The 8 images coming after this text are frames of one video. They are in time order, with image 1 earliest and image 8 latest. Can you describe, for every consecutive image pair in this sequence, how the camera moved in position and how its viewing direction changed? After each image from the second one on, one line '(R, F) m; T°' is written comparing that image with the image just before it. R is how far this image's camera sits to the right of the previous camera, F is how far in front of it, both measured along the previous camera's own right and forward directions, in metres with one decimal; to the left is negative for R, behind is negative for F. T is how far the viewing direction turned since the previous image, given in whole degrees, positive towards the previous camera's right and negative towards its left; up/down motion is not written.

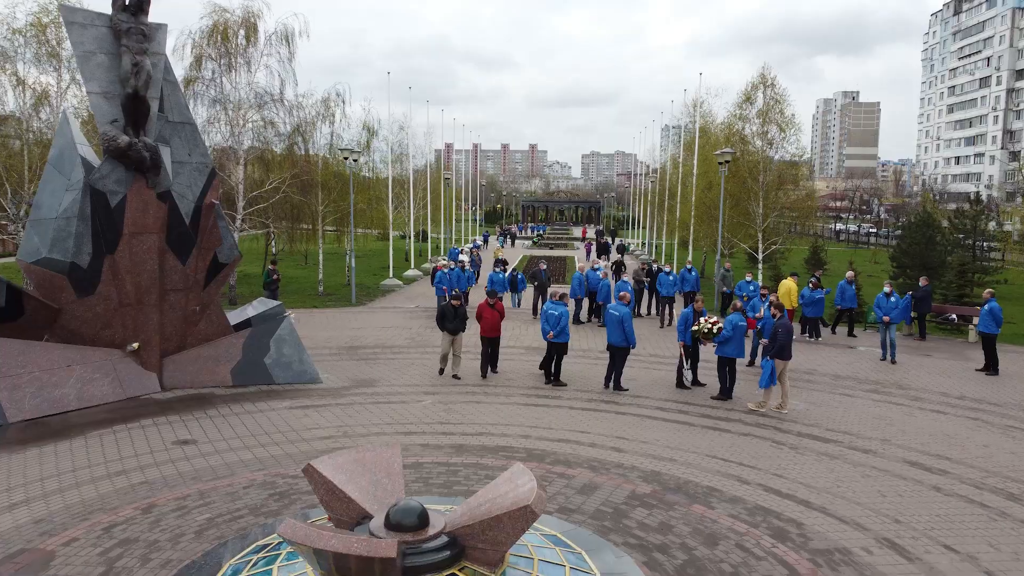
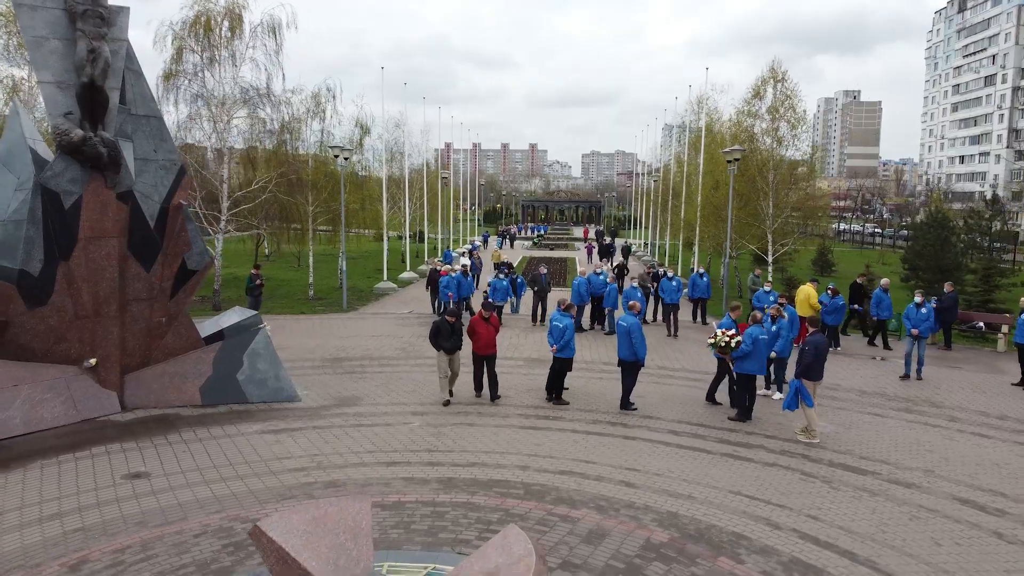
(0.0, +1.1) m; 0°
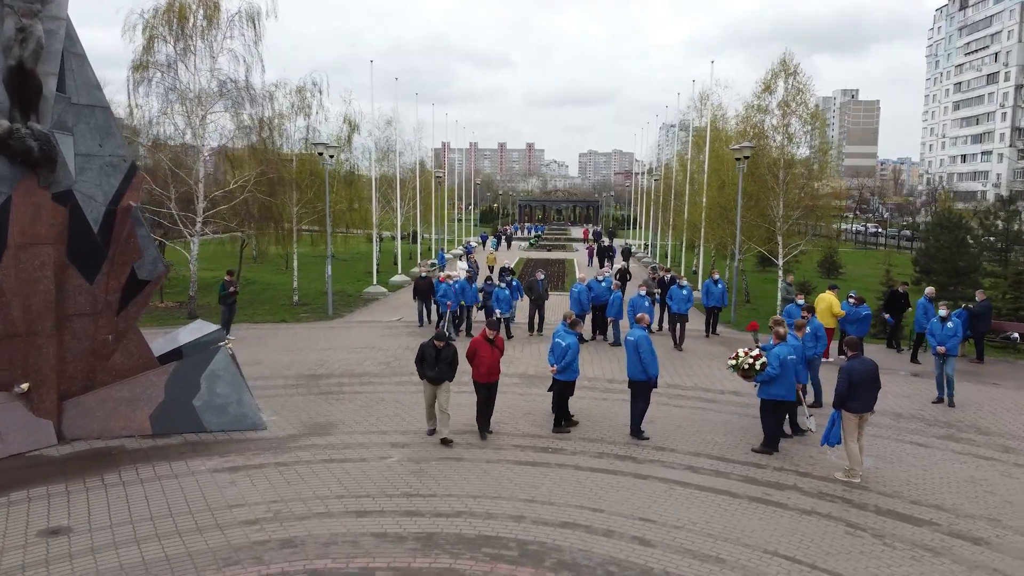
(0.0, +1.3) m; 0°
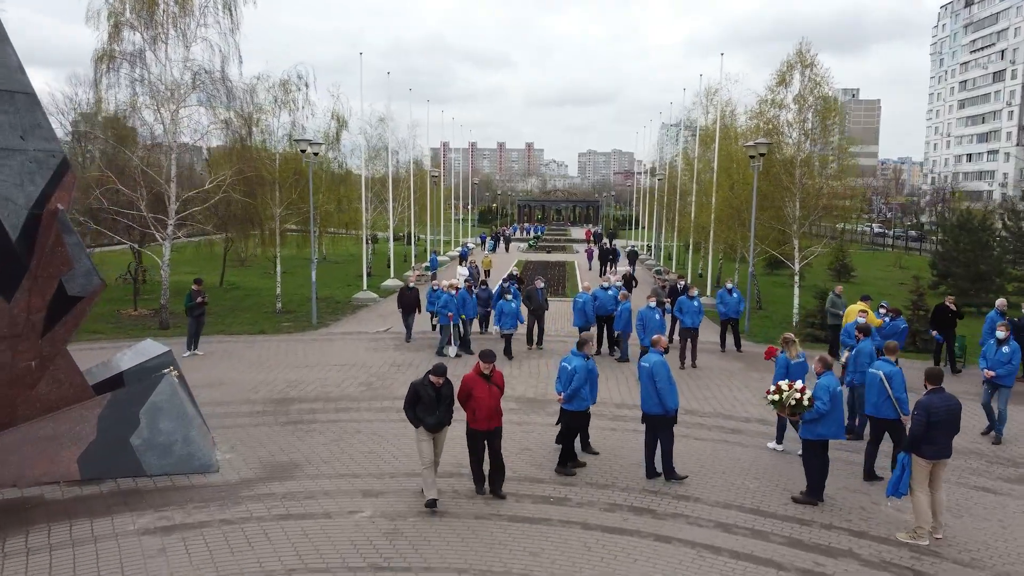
(+0.1, +1.5) m; 0°
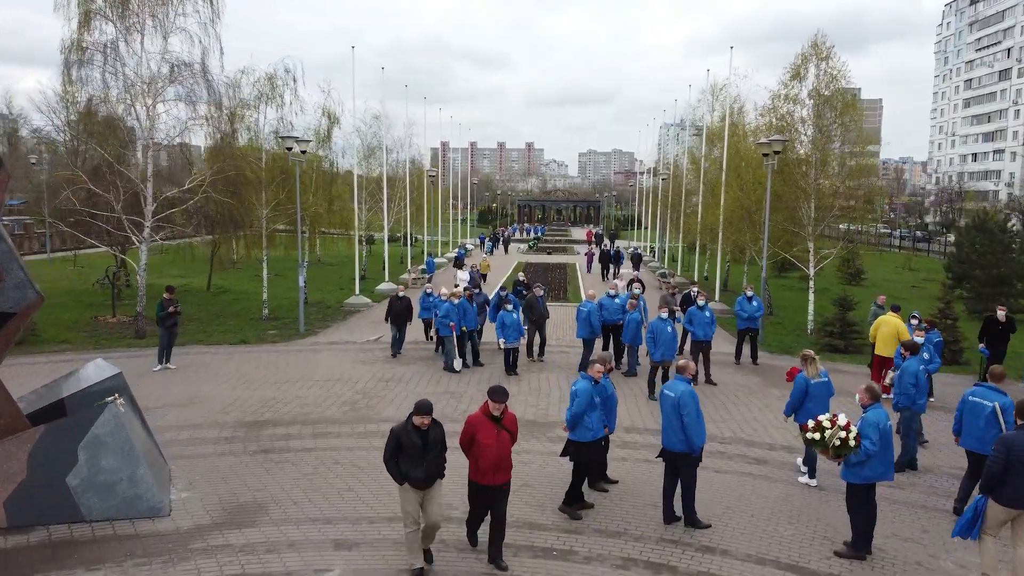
(0.0, +1.1) m; 0°
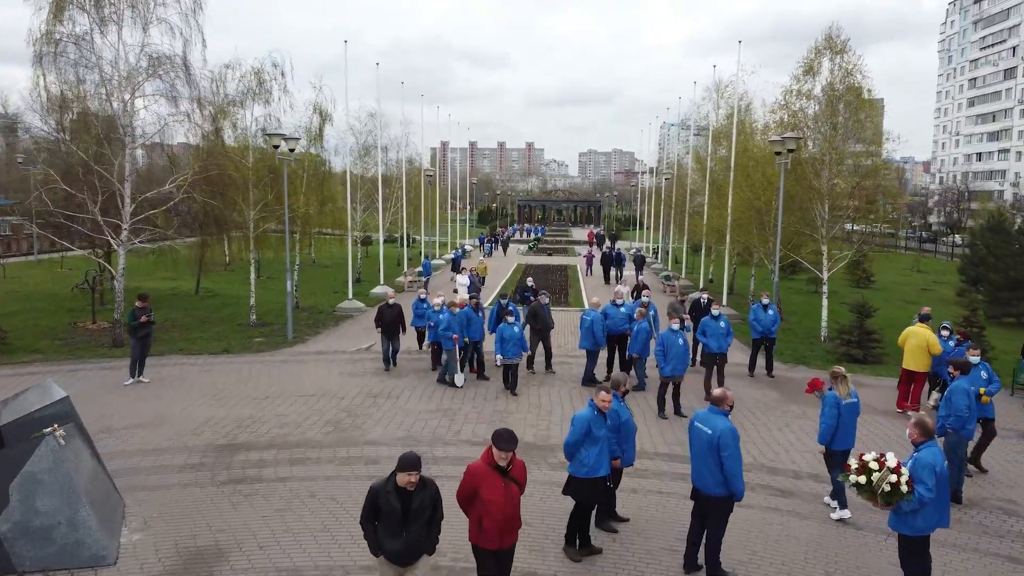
(0.0, +0.9) m; 0°
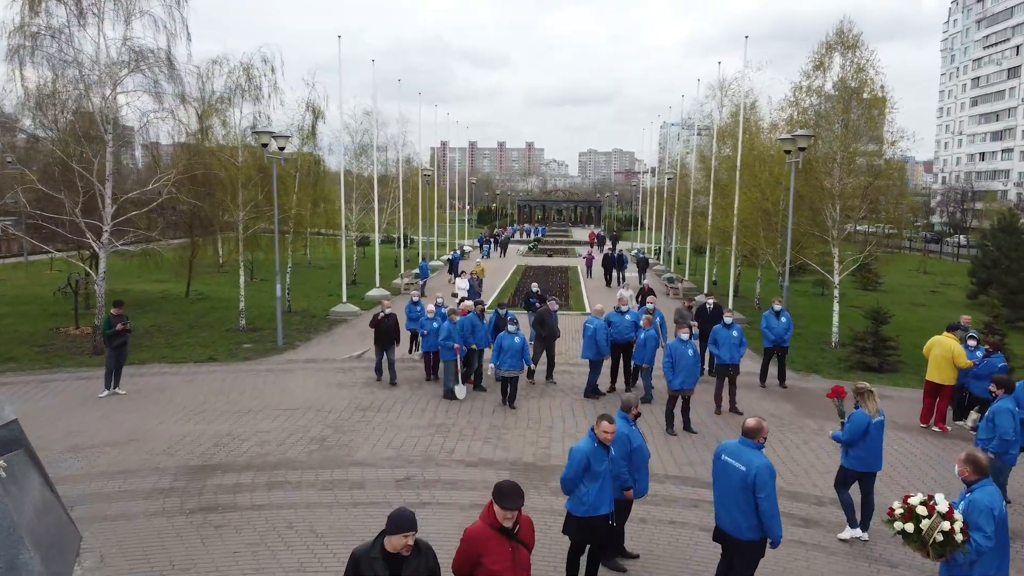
(0.0, +0.7) m; 0°
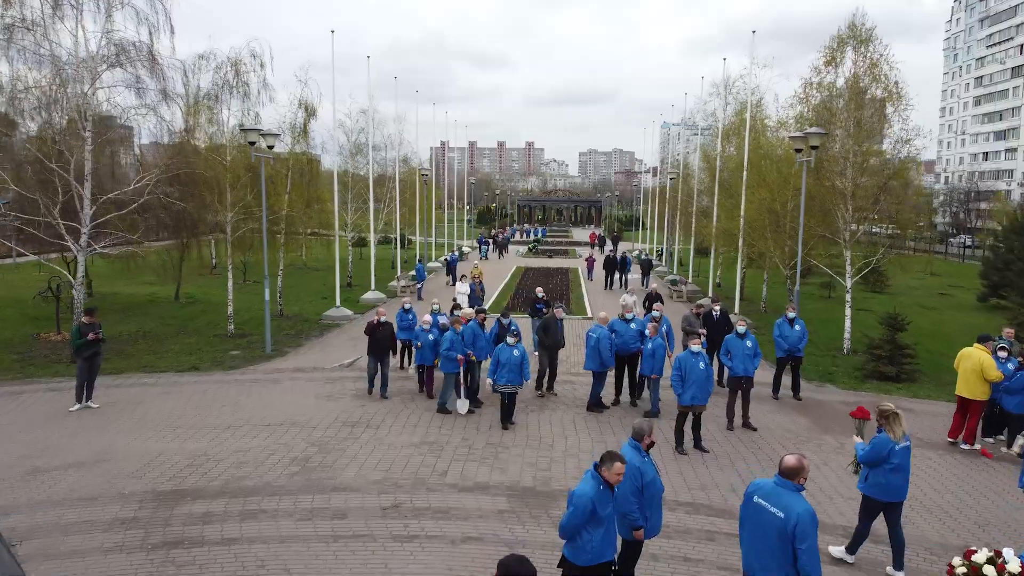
(0.0, +0.7) m; 0°
